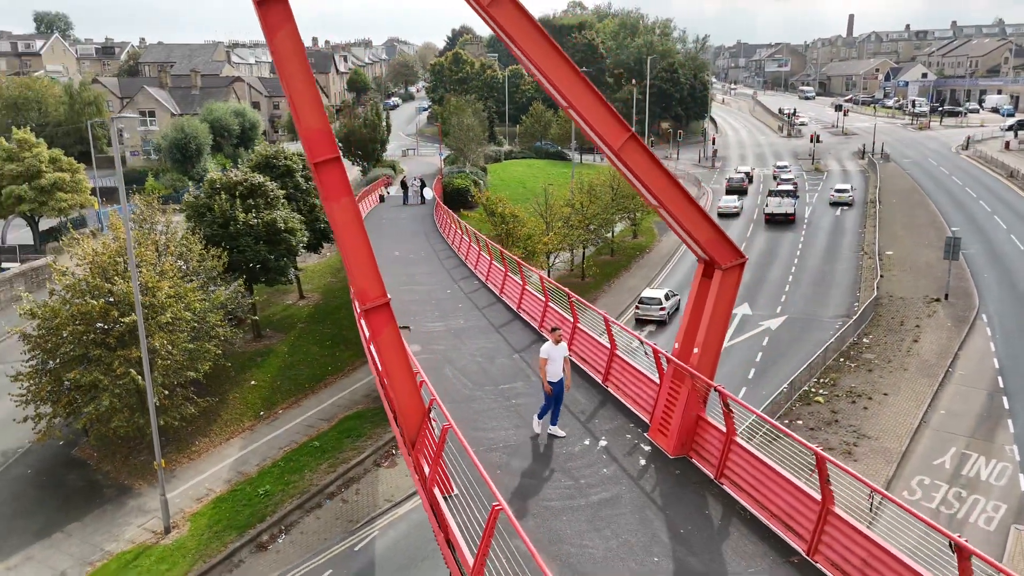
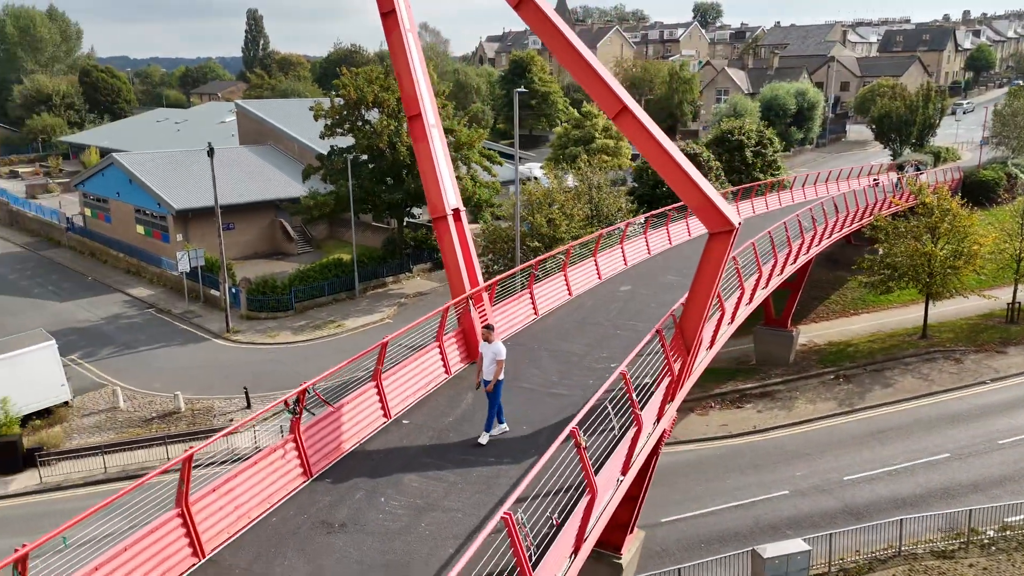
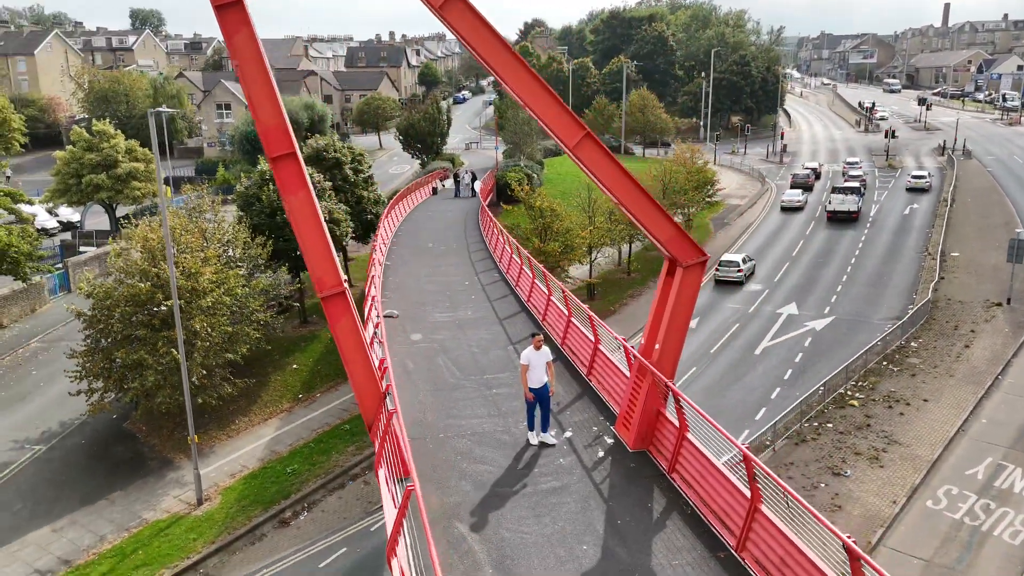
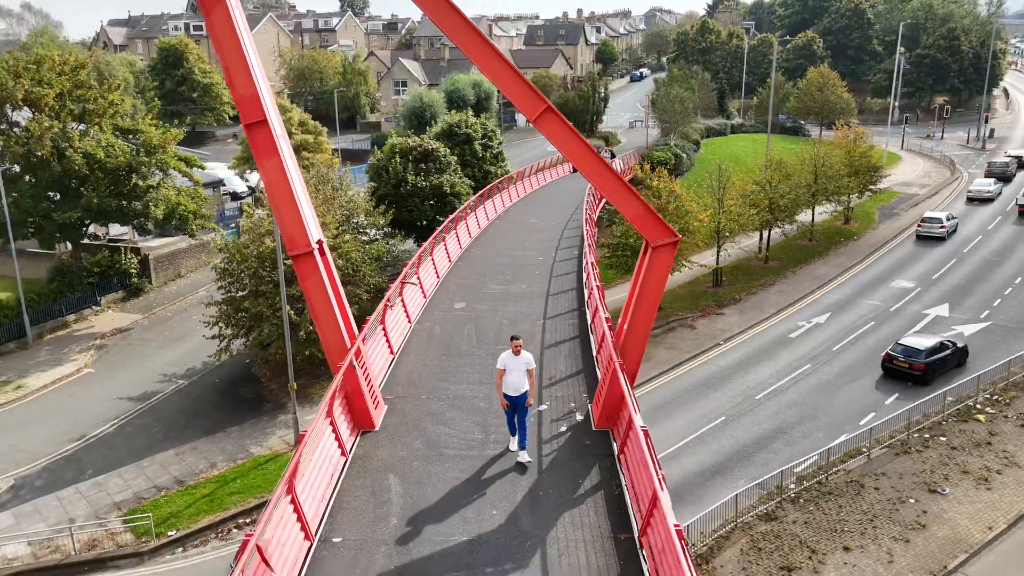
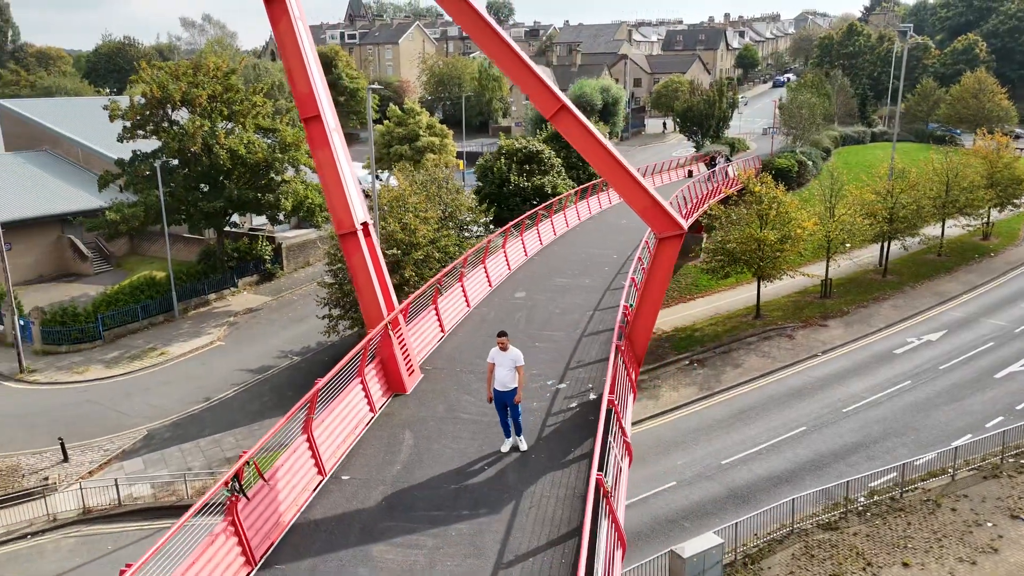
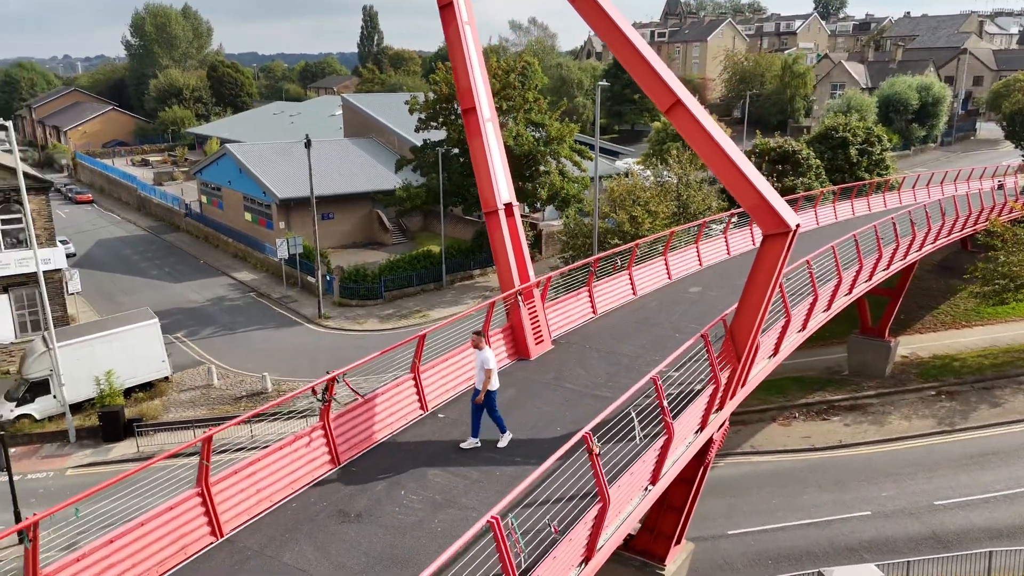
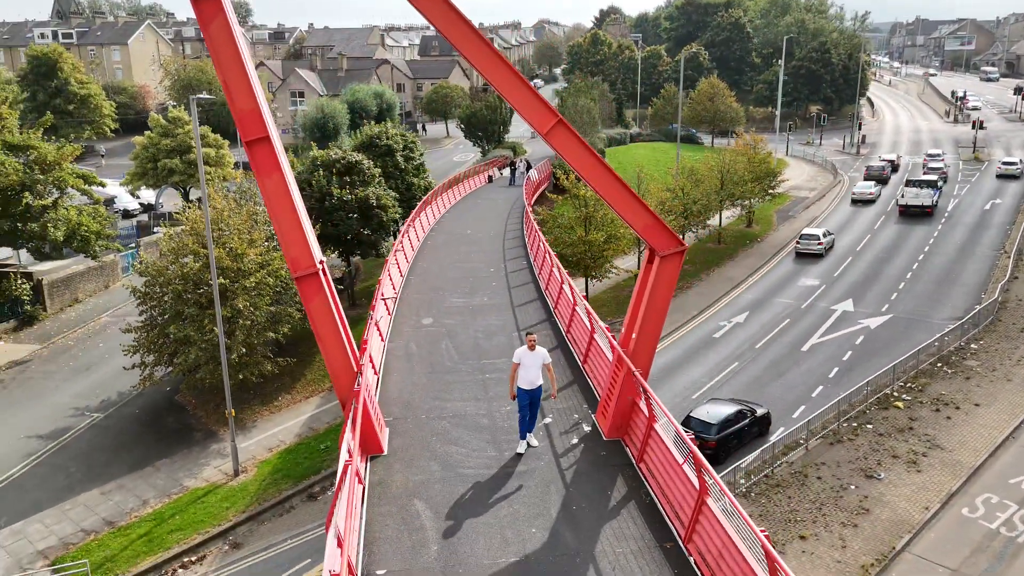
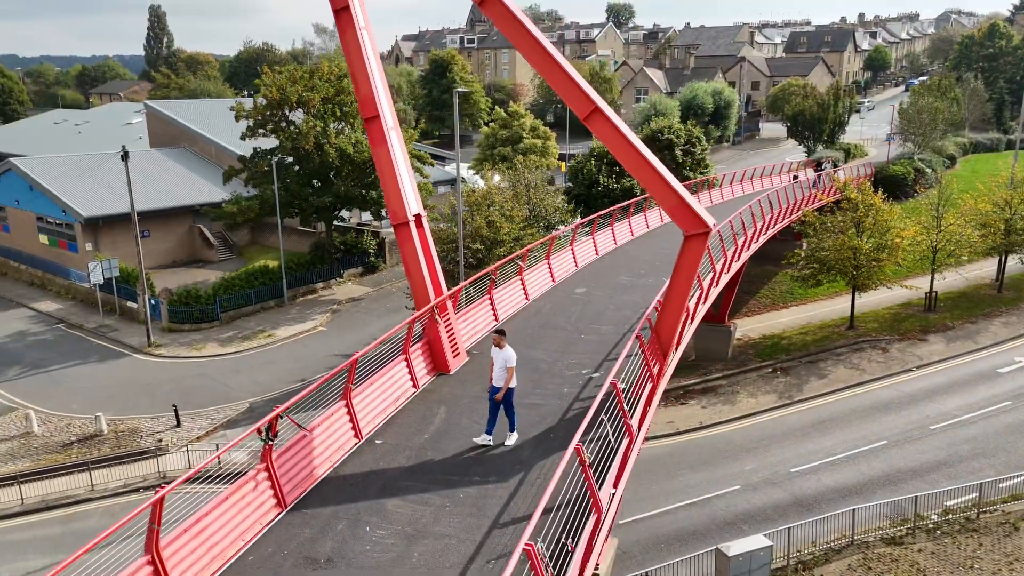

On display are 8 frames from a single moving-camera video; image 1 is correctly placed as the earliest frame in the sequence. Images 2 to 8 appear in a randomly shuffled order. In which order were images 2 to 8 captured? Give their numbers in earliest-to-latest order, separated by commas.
3, 7, 4, 5, 8, 2, 6
